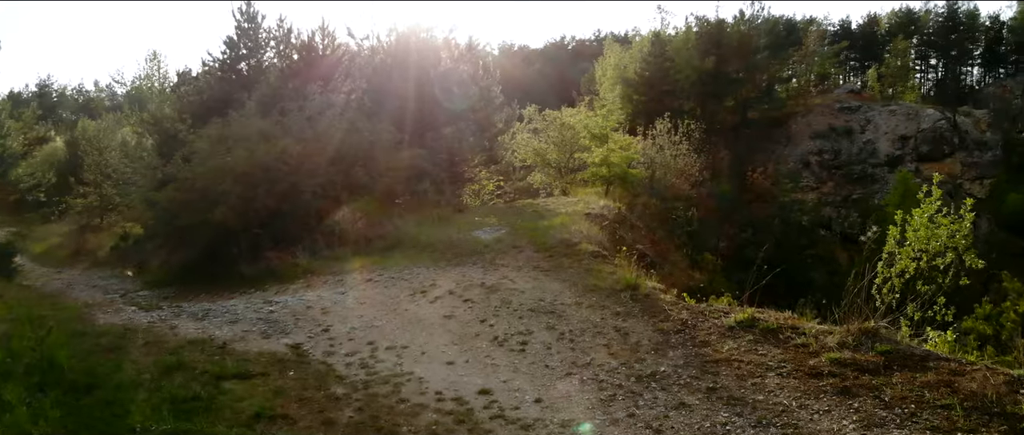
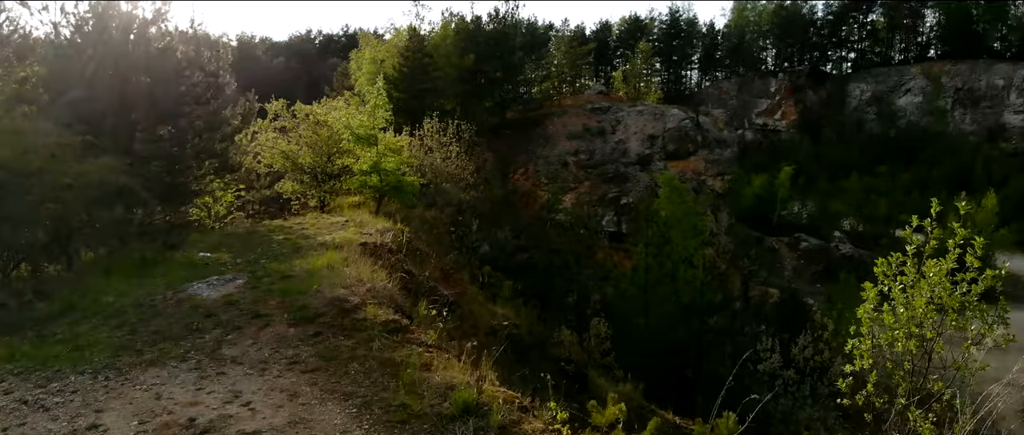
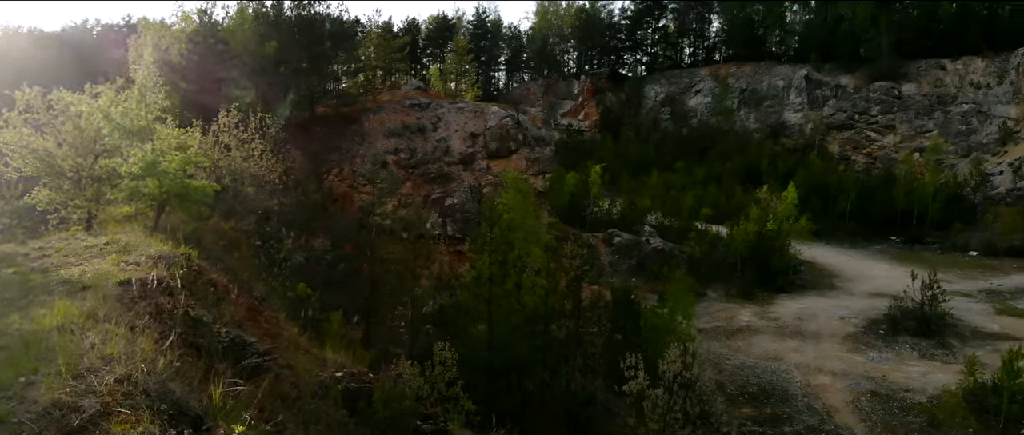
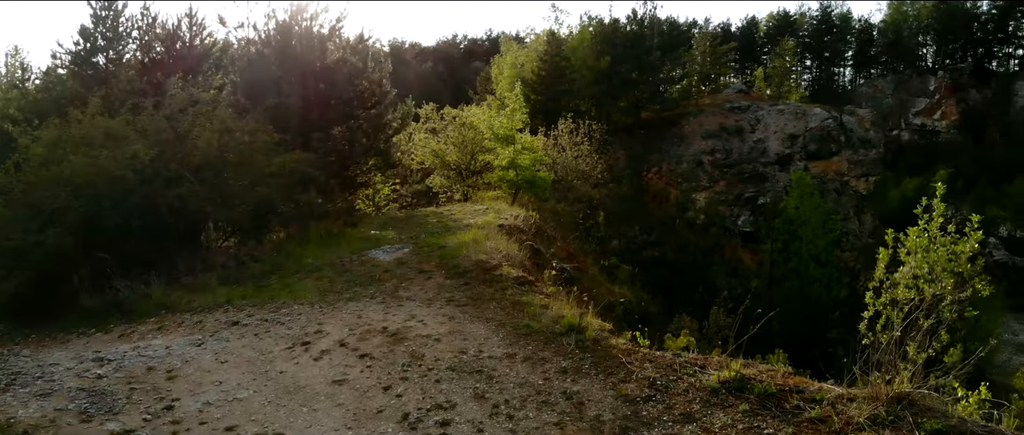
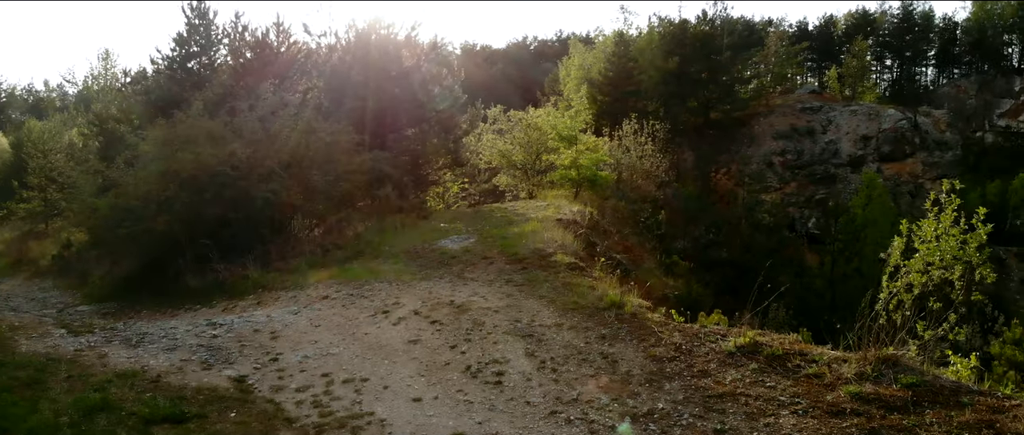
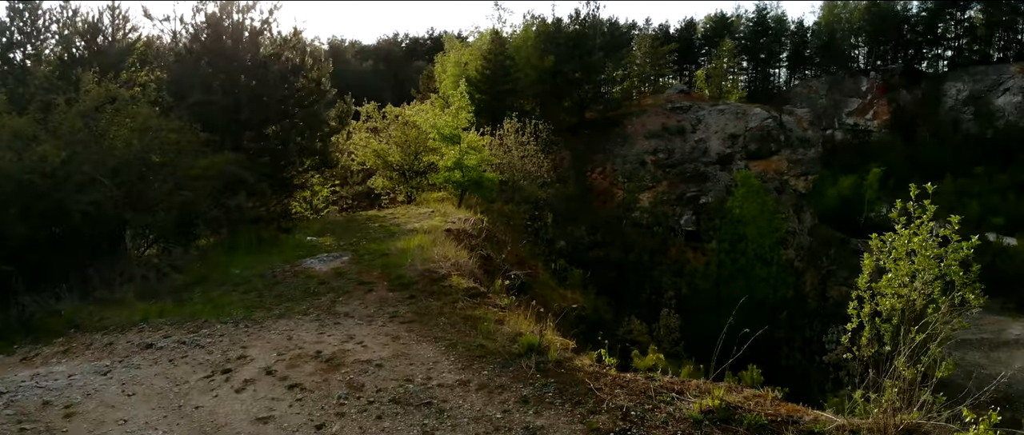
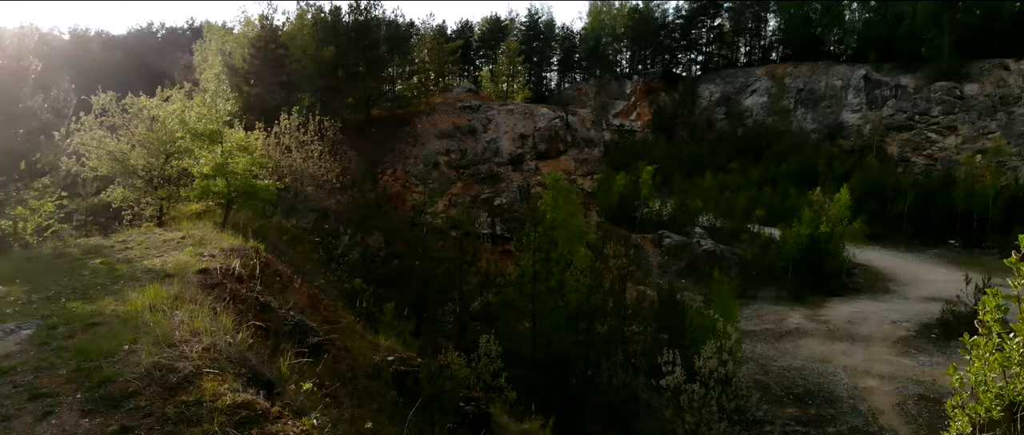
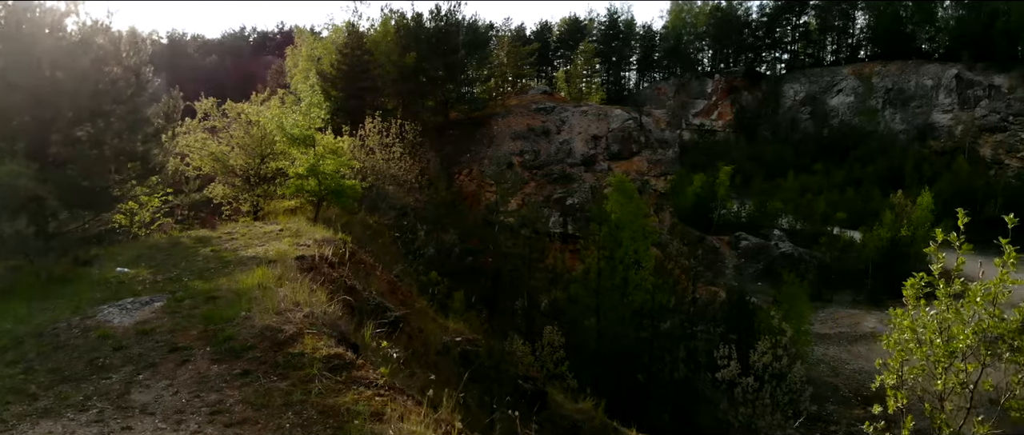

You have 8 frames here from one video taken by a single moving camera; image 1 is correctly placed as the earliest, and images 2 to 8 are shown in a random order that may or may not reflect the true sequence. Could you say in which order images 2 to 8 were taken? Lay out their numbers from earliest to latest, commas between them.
5, 4, 6, 2, 8, 7, 3
